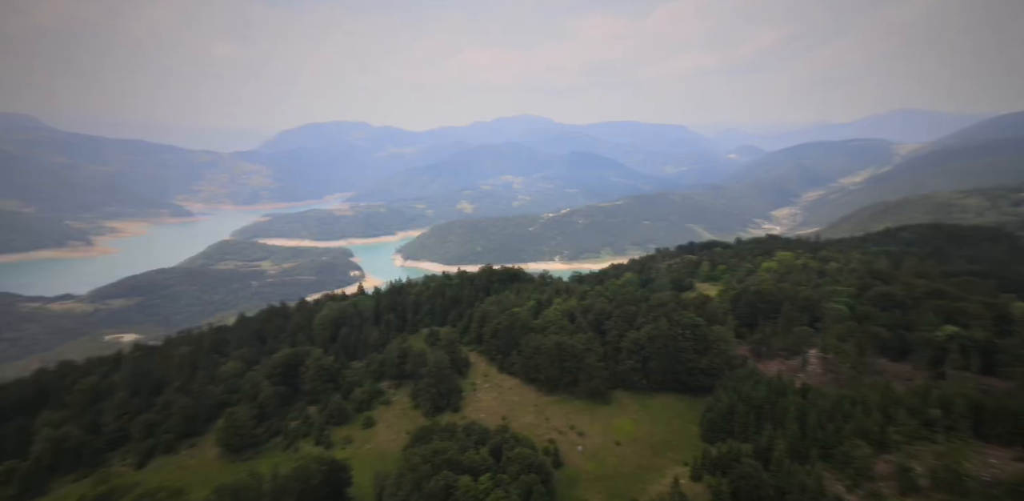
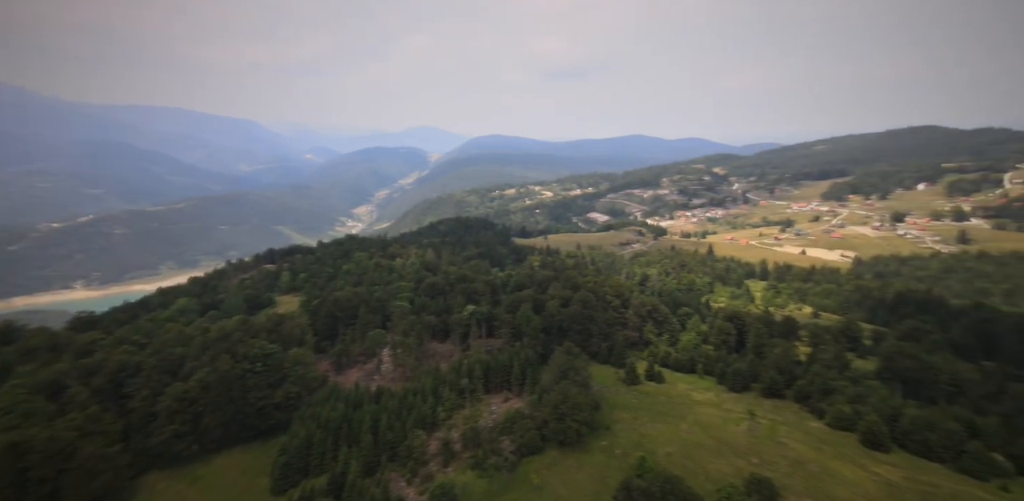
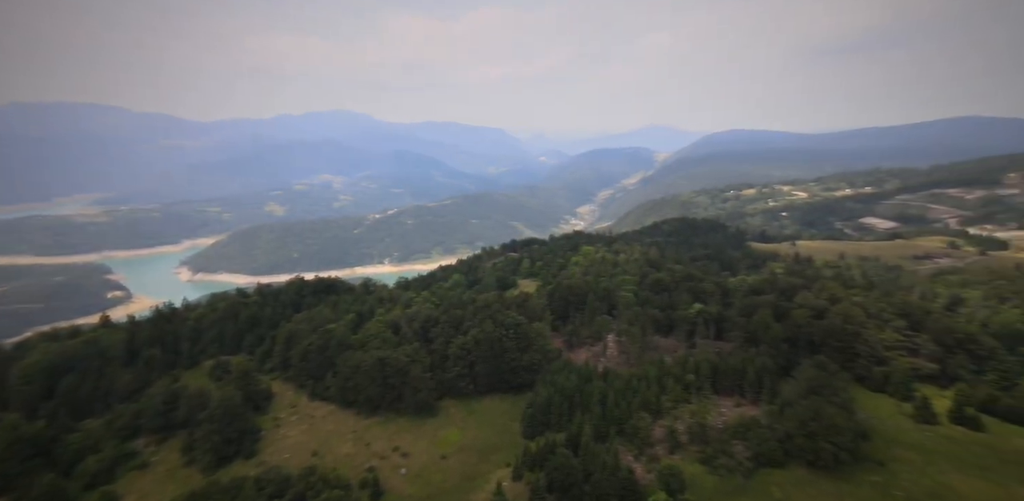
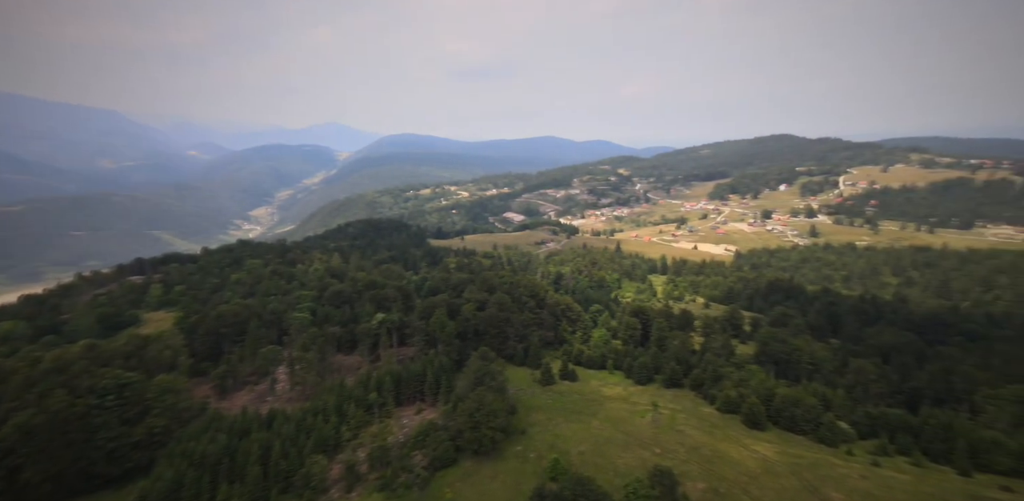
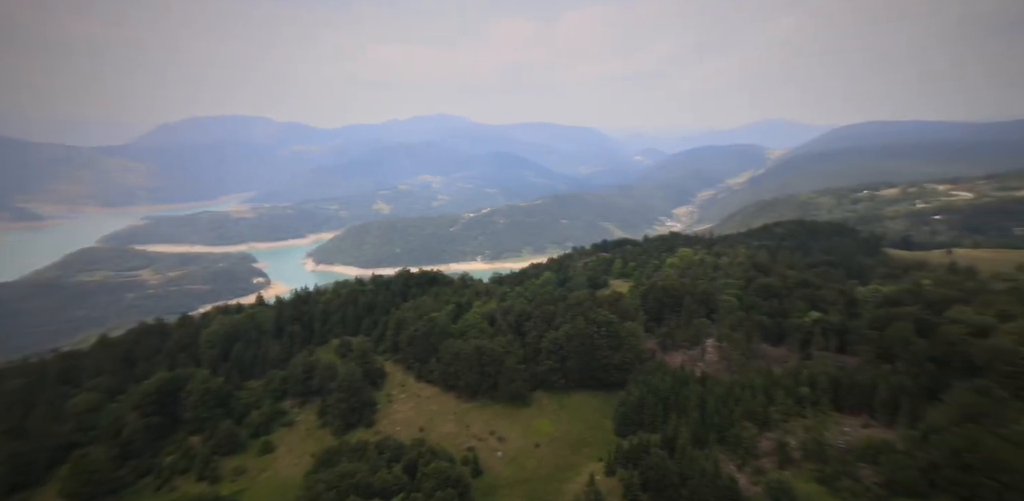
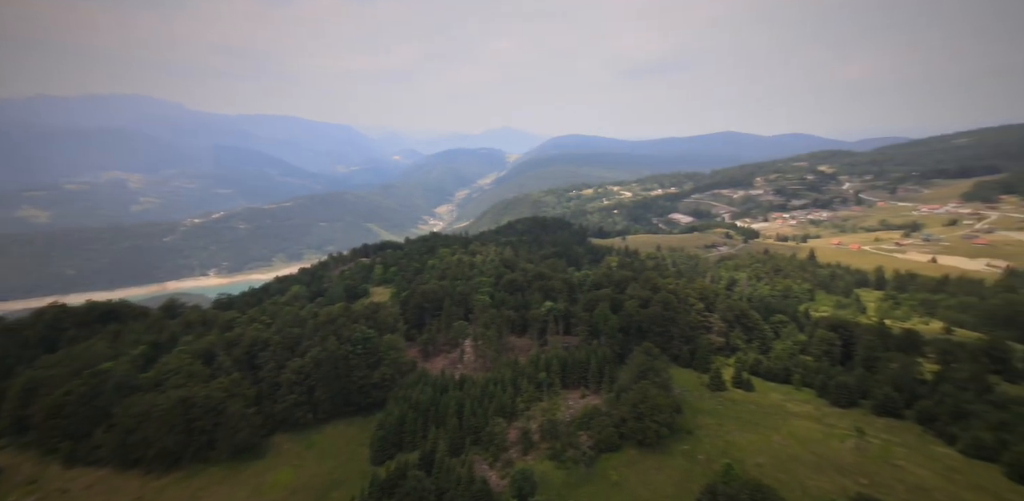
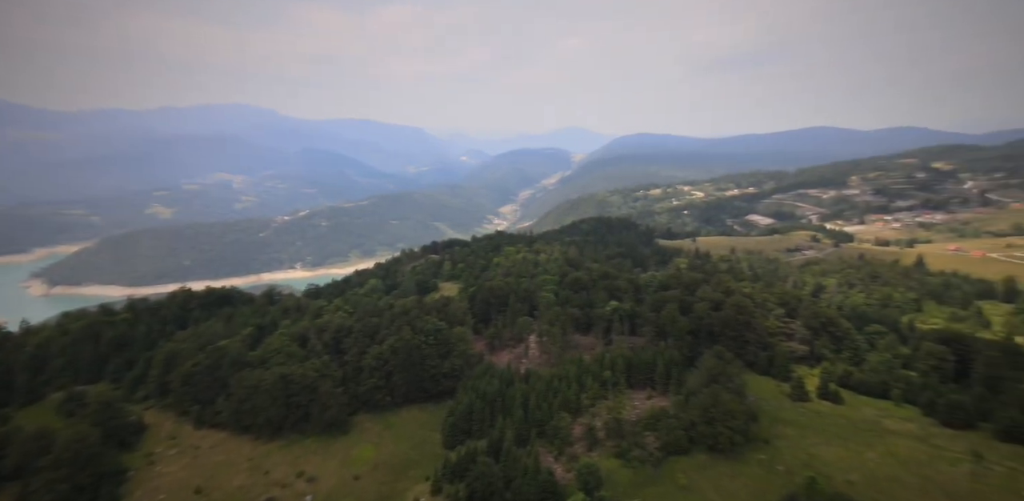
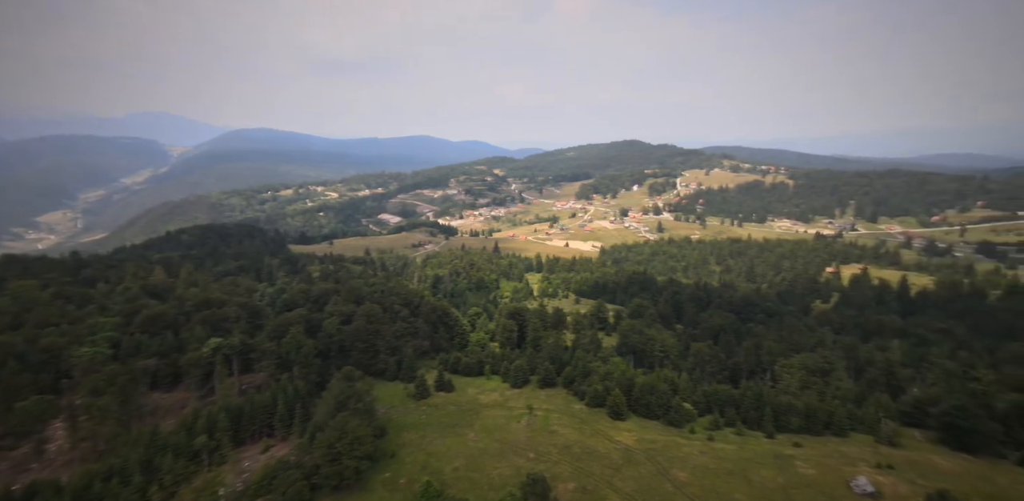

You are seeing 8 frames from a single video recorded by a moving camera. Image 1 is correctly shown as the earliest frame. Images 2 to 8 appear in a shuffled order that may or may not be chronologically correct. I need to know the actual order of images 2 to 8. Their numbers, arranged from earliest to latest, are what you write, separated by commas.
5, 3, 7, 6, 2, 4, 8
